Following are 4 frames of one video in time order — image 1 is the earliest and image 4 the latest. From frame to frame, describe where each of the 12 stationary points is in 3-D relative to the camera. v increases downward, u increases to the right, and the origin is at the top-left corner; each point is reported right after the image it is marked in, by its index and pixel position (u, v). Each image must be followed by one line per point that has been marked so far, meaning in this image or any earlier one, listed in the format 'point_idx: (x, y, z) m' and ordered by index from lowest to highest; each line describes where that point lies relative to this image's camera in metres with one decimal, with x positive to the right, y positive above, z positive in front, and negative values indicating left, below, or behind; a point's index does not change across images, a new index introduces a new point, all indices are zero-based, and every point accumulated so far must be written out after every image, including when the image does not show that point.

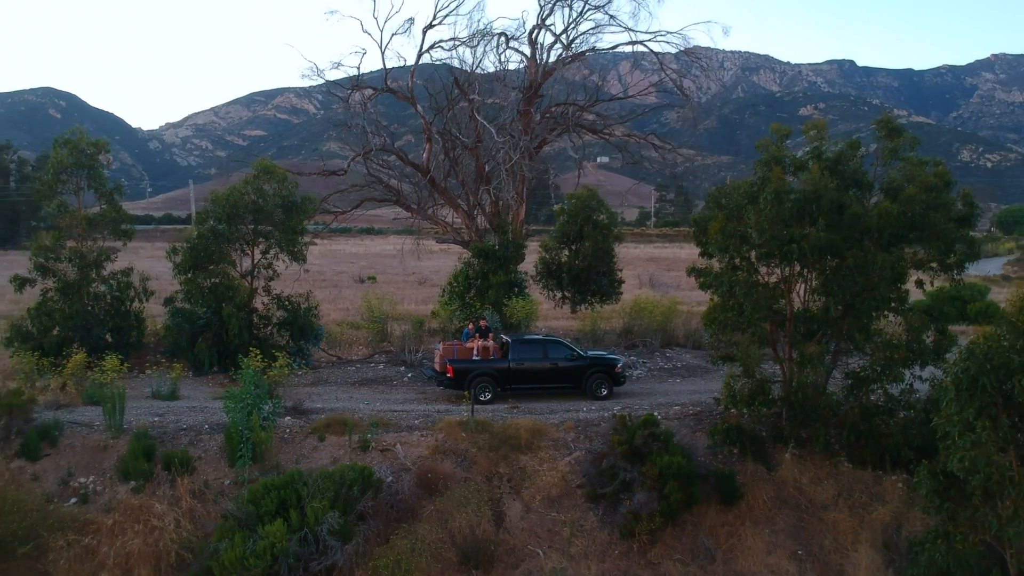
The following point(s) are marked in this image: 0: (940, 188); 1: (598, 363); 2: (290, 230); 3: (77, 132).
0: (+6.2, +1.5, +12.4) m
1: (+1.6, -1.3, +15.5) m
2: (-4.5, +1.2, +17.2) m
3: (-8.6, +3.1, +17.0) m
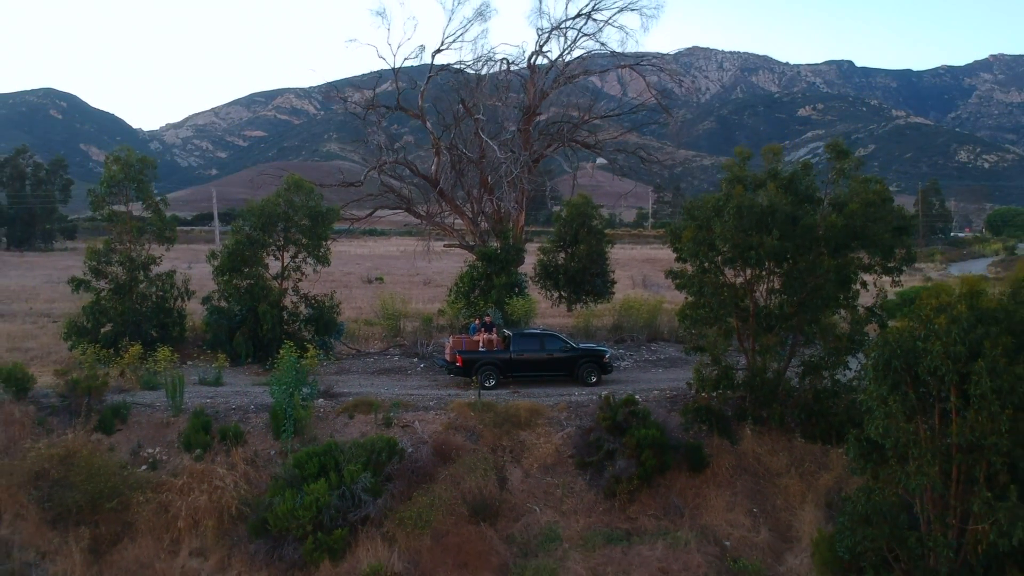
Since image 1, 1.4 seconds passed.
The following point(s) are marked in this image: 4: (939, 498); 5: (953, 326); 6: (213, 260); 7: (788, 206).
0: (+6.2, +1.5, +14.5) m
1: (+1.6, -1.3, +17.6) m
2: (-4.4, +1.2, +19.3) m
3: (-8.6, +3.1, +19.1) m
4: (+5.6, -2.7, +11.1) m
5: (+5.6, -0.5, +10.8) m
6: (-6.7, +0.6, +19.4) m
7: (+4.6, +1.4, +14.3) m
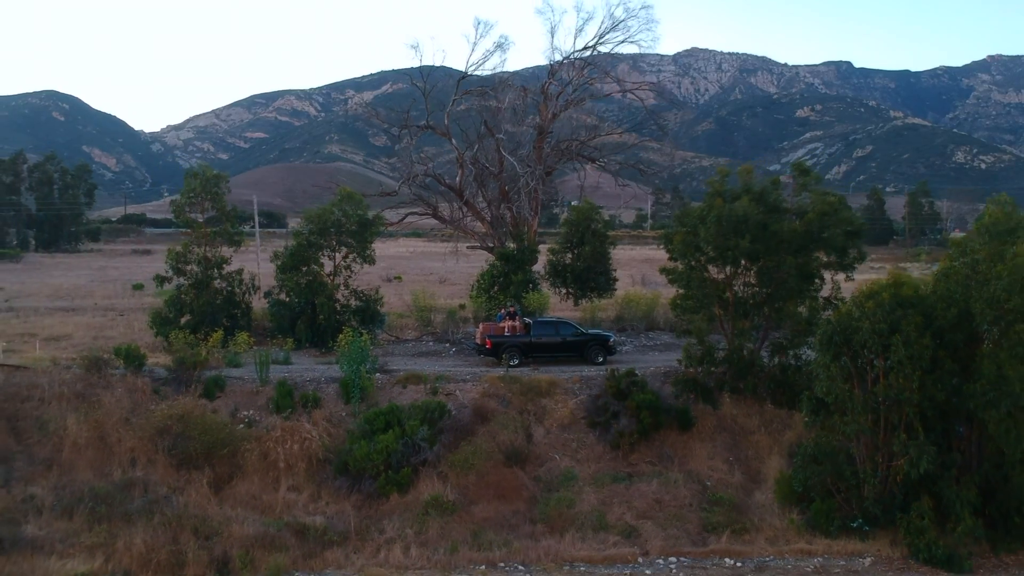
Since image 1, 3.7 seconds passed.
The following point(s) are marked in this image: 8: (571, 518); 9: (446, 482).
0: (+6.7, +1.6, +17.8) m
1: (+2.1, -1.2, +20.9) m
2: (-4.0, +1.3, +22.6) m
3: (-8.1, +3.2, +22.4) m
4: (+6.1, -2.6, +14.4) m
5: (+6.1, -0.3, +14.1) m
6: (-6.3, +0.7, +22.7) m
7: (+5.1, +1.5, +17.6) m
8: (+1.0, -3.9, +14.5) m
9: (-1.2, -3.5, +15.3) m
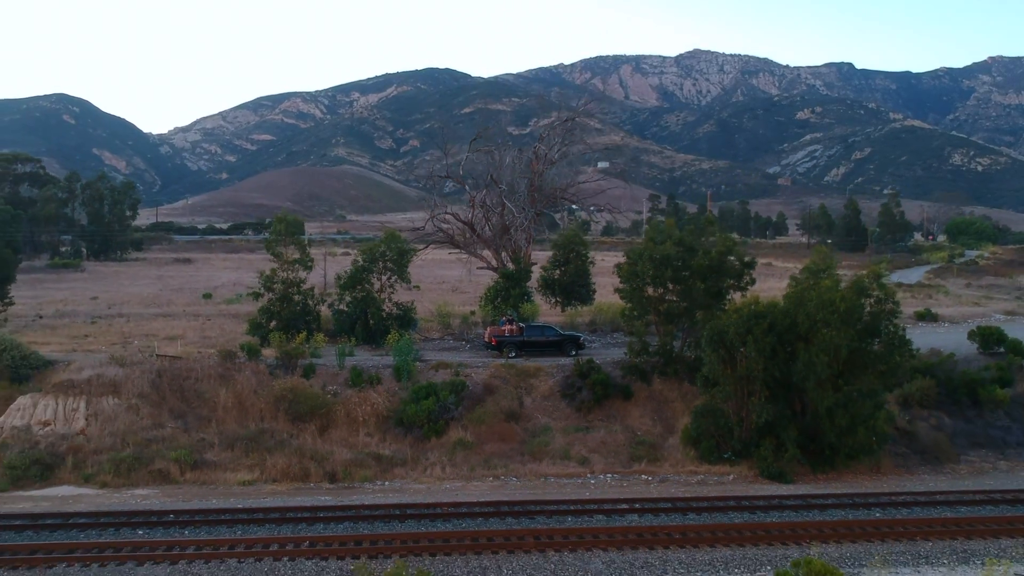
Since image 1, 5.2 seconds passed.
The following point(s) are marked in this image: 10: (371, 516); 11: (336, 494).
0: (+6.6, +1.1, +26.1) m
1: (+2.0, -1.7, +29.2) m
2: (-4.0, +0.8, +30.9) m
3: (-8.2, +2.7, +30.7) m
4: (+6.0, -3.1, +22.7) m
5: (+6.0, -0.8, +22.3) m
6: (-6.3, +0.3, +31.0) m
7: (+5.1, +1.0, +25.9) m
8: (+0.9, -4.4, +22.8) m
9: (-1.3, -3.9, +23.5) m
10: (-3.0, -4.8, +17.9) m
11: (-4.1, -4.8, +19.7) m
